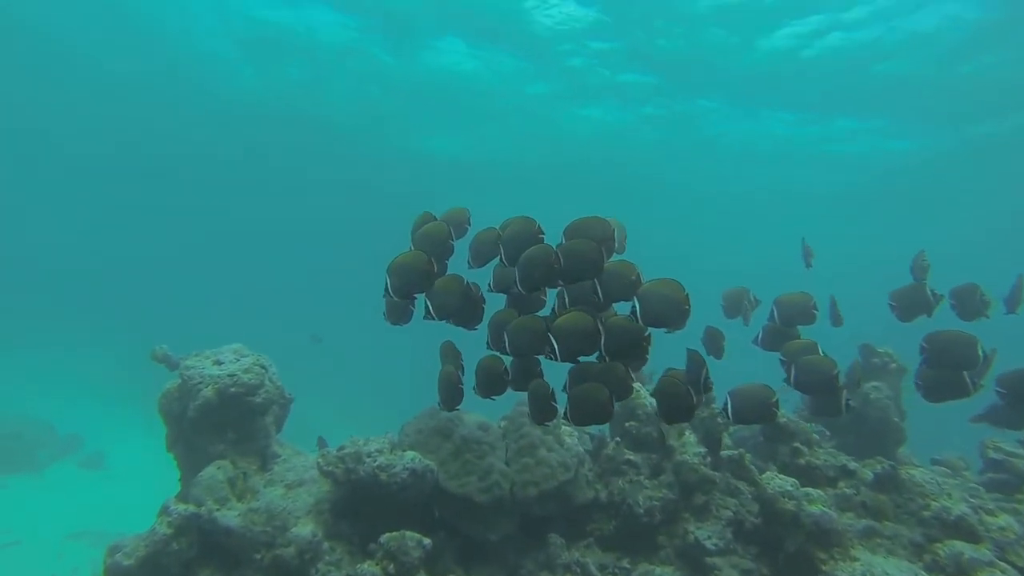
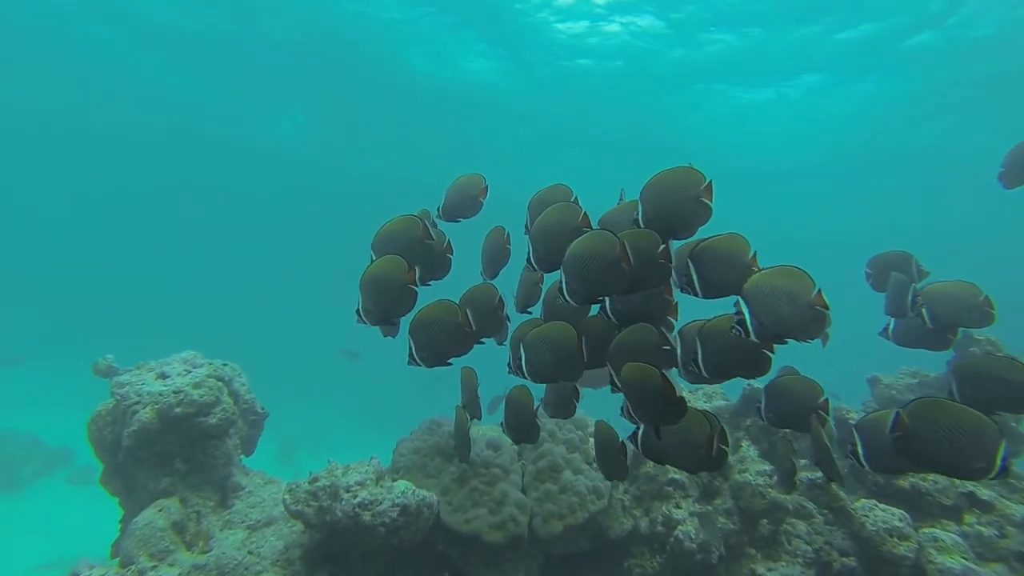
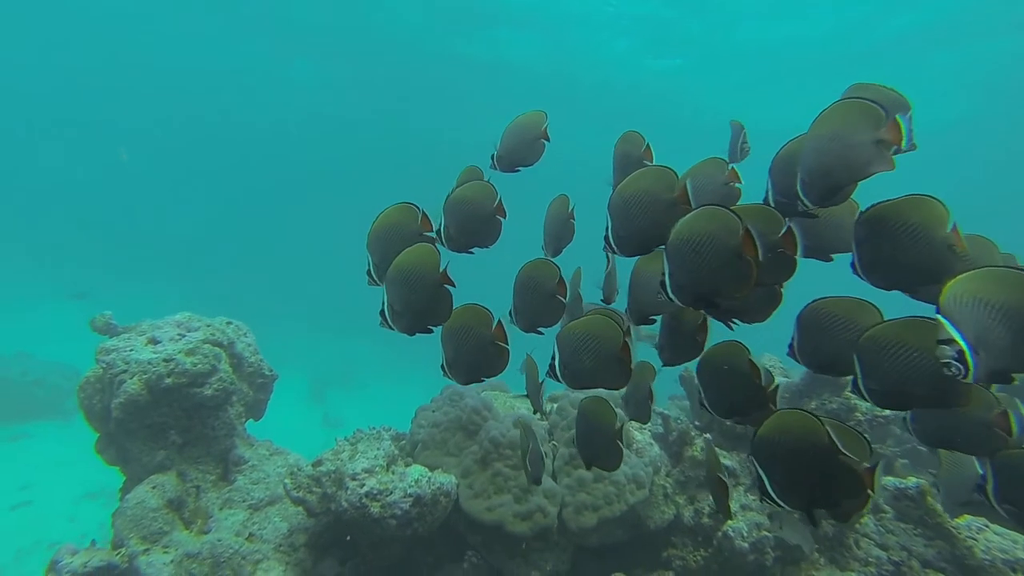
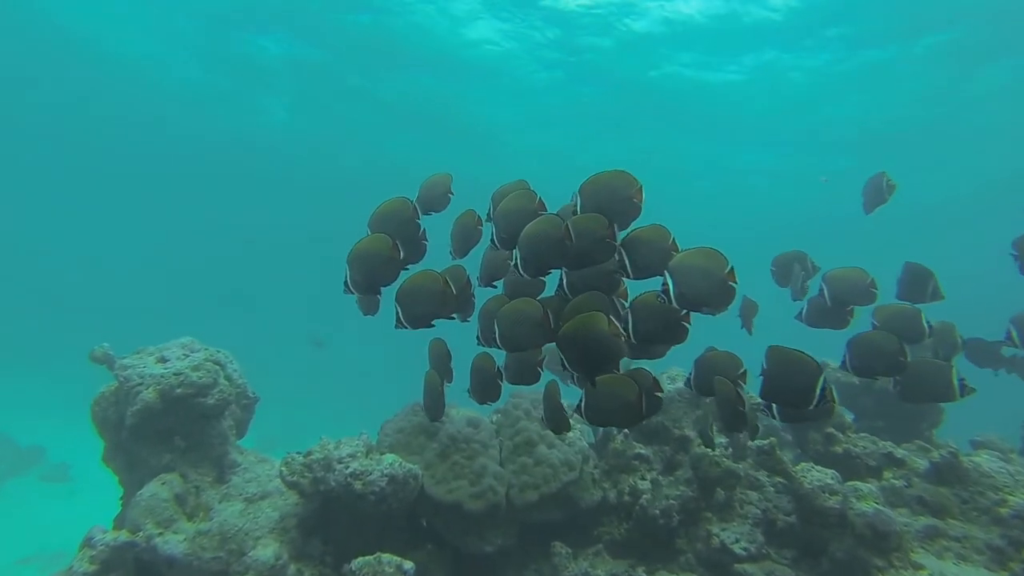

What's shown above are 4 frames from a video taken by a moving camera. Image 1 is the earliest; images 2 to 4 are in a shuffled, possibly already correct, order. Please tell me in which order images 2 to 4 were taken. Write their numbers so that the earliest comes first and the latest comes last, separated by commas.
4, 2, 3
